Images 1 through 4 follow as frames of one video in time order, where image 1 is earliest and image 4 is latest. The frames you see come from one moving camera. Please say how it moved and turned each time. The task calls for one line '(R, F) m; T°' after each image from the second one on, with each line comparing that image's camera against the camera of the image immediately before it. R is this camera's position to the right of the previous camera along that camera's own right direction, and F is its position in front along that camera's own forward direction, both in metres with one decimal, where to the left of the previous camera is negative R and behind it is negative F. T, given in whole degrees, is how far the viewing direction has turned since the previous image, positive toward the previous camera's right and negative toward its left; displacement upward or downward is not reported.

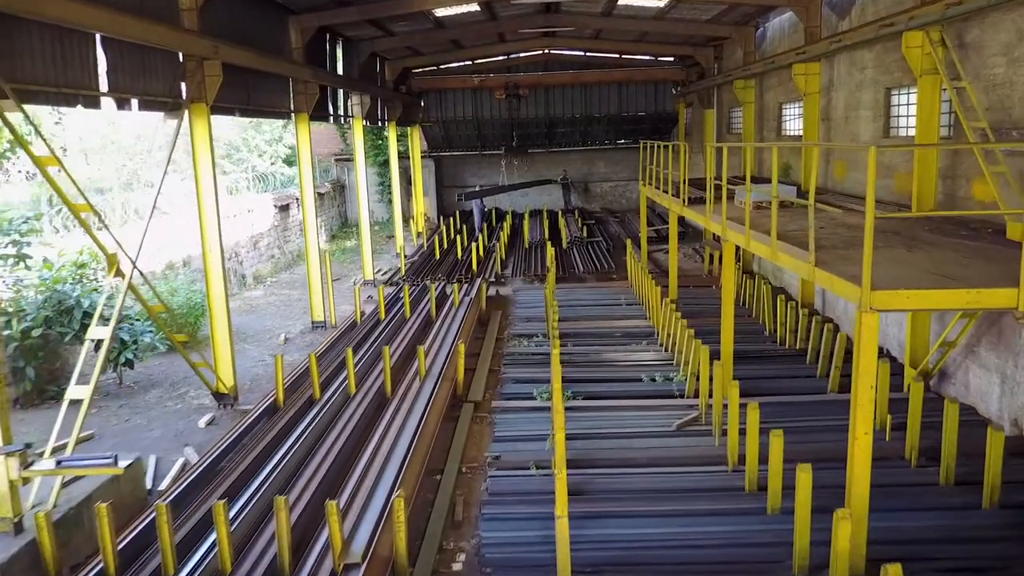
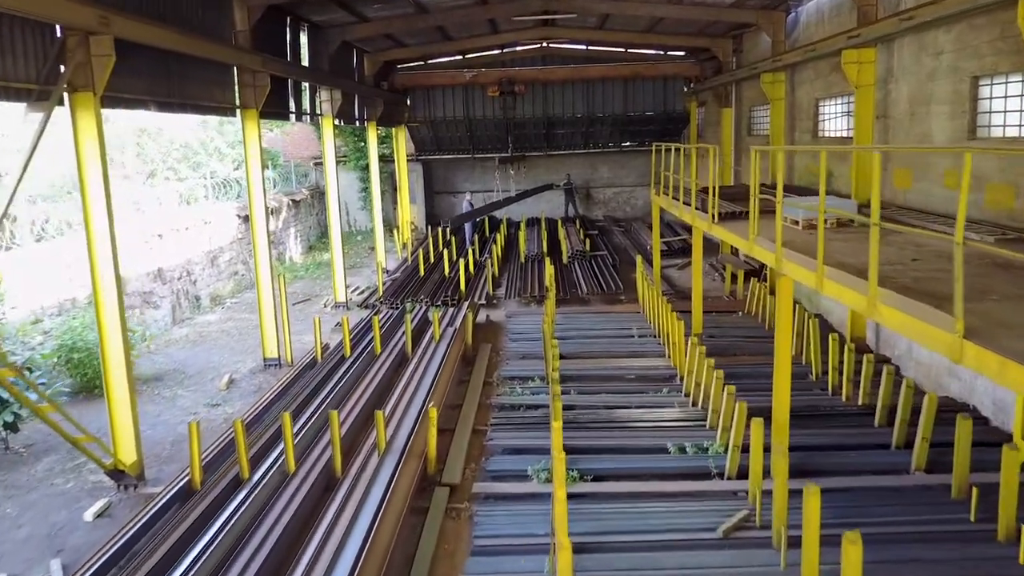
(+0.1, +2.2) m; 0°
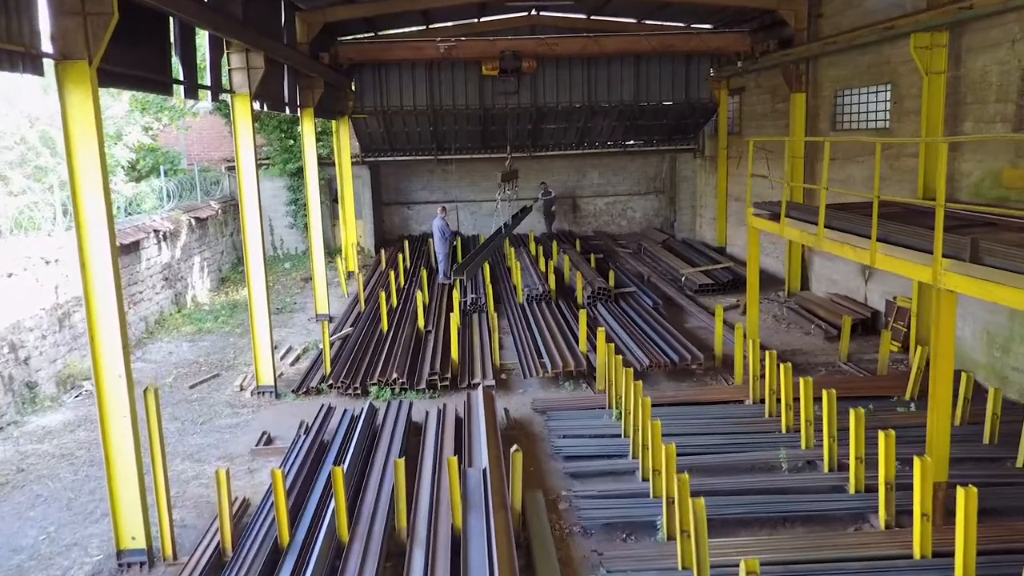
(-1.1, +5.3) m; +5°
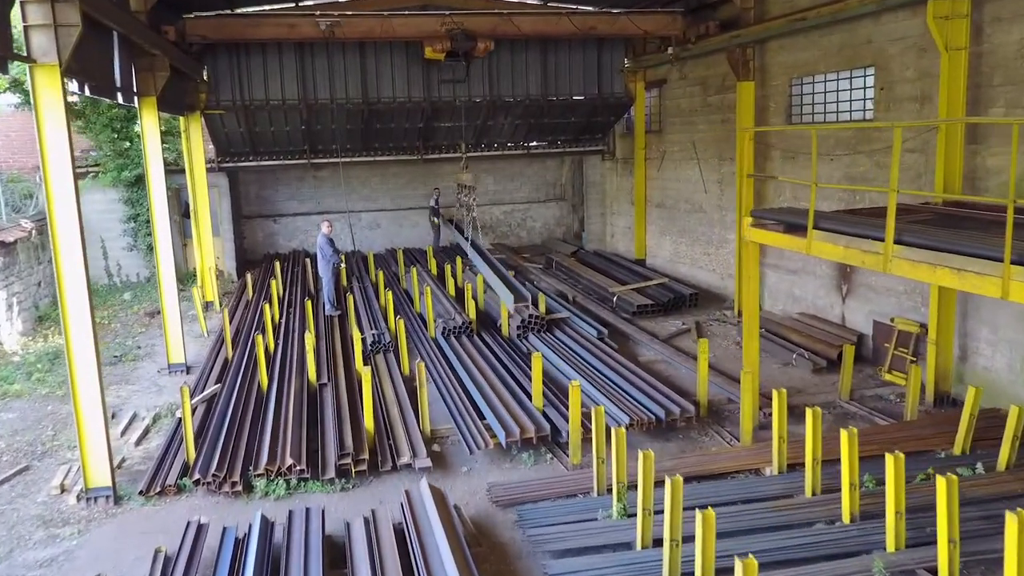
(-0.7, +2.6) m; +10°
